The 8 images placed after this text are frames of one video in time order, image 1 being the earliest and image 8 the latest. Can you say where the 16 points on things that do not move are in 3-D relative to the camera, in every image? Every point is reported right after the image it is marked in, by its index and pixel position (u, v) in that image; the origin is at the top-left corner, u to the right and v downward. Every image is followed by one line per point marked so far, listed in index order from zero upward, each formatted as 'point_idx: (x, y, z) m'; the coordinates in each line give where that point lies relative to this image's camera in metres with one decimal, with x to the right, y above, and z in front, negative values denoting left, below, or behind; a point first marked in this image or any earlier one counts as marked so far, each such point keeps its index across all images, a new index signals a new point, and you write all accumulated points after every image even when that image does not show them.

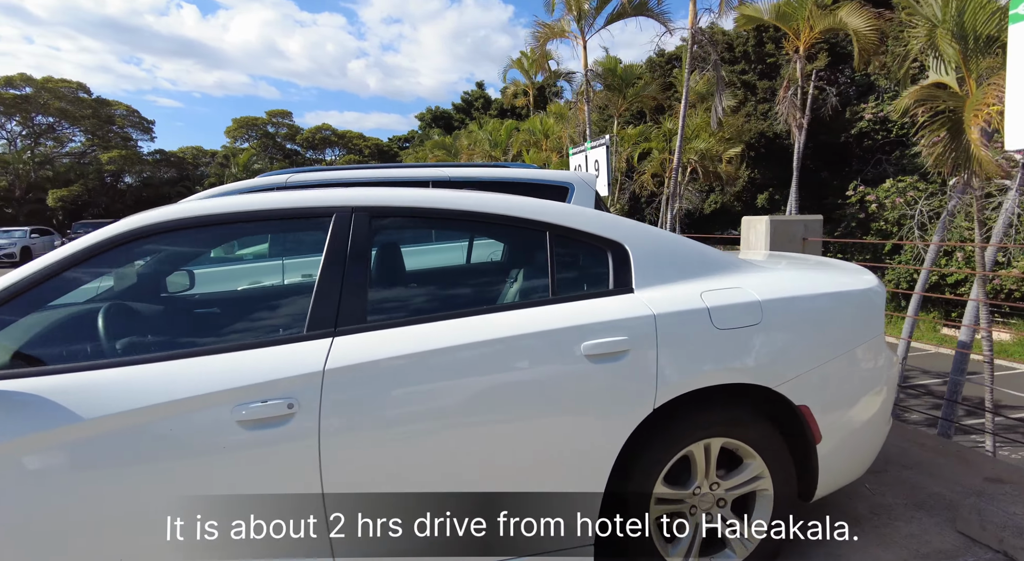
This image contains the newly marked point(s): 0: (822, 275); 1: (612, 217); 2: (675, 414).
0: (+1.3, 0.0, +2.6) m
1: (+0.3, +0.2, +2.3) m
2: (+0.6, -0.5, +2.1) m
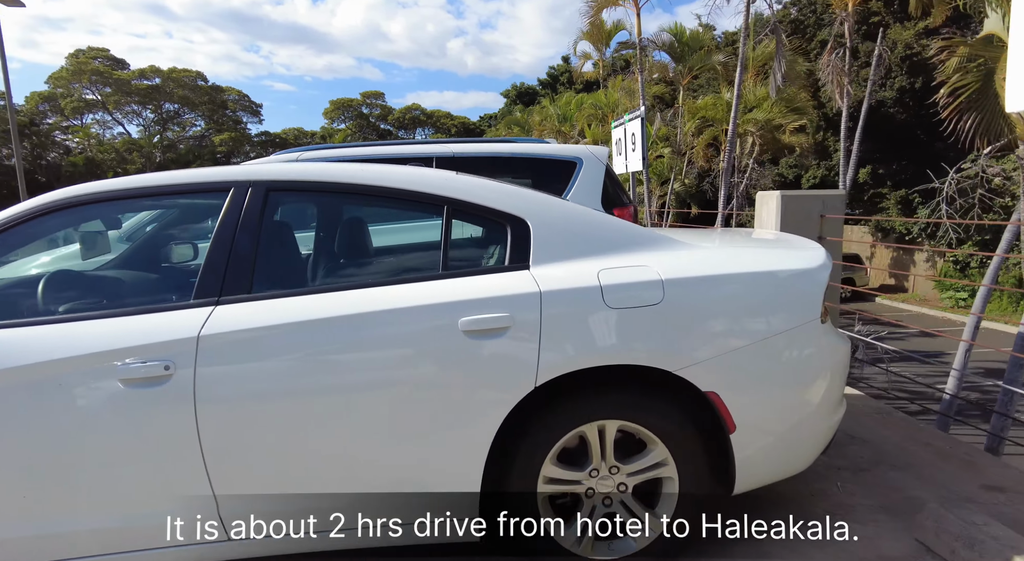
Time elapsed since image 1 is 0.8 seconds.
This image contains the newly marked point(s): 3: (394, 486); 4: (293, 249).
0: (+0.9, +0.1, +2.4) m
1: (0.0, +0.3, +2.3) m
2: (+0.2, -0.4, +2.1) m
3: (-0.4, -0.7, +2.0) m
4: (-0.8, +0.1, +2.1) m
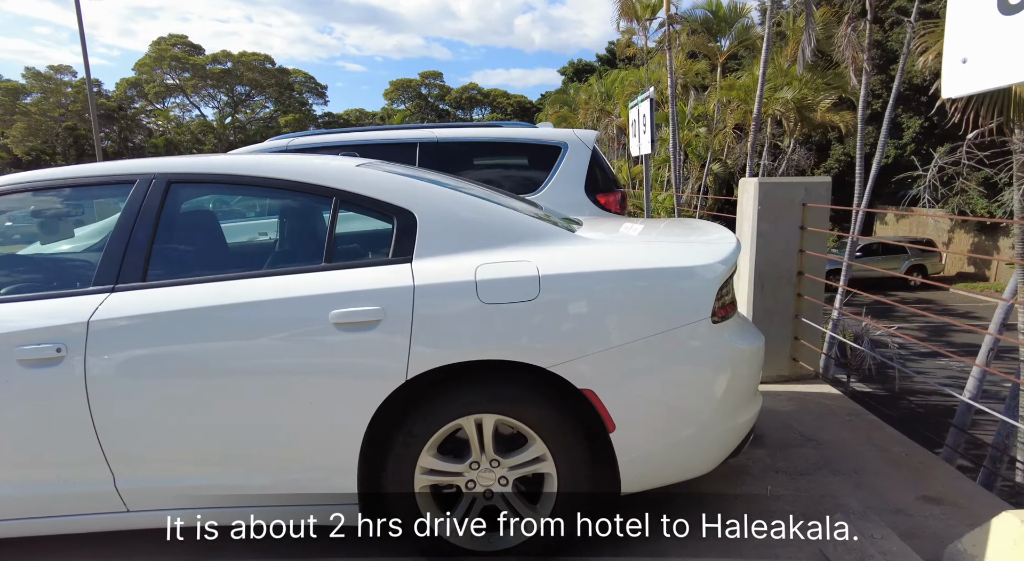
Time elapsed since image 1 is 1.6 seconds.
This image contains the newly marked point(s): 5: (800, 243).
0: (+0.5, +0.1, +2.3) m
1: (-0.4, +0.4, +2.3) m
2: (-0.3, -0.4, +2.1) m
3: (-0.9, -0.7, +2.1) m
4: (-1.2, +0.2, +2.2) m
5: (+1.9, +0.2, +3.9) m
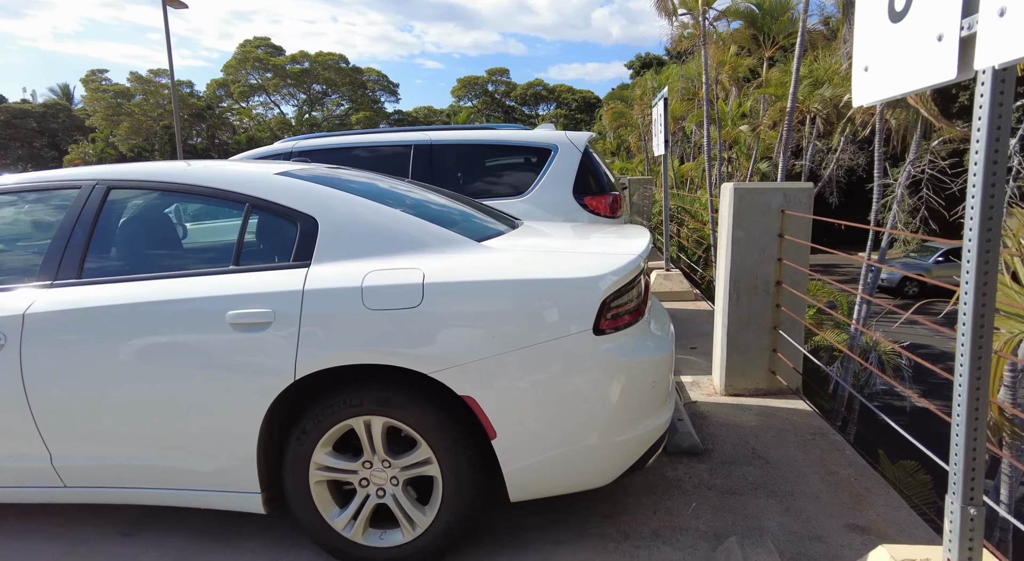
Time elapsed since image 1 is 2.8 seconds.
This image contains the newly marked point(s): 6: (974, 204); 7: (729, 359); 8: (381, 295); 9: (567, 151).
0: (+0.2, +0.1, +2.3) m
1: (-0.8, +0.3, +2.4) m
2: (-0.7, -0.4, +2.2) m
3: (-1.3, -0.7, +2.3) m
4: (-1.6, +0.2, +2.5) m
5: (+1.7, +0.2, +3.7) m
6: (+1.2, +0.2, +1.5) m
7: (+1.4, -0.5, +3.8) m
8: (-0.5, -0.1, +2.1) m
9: (+0.4, +1.1, +4.8) m
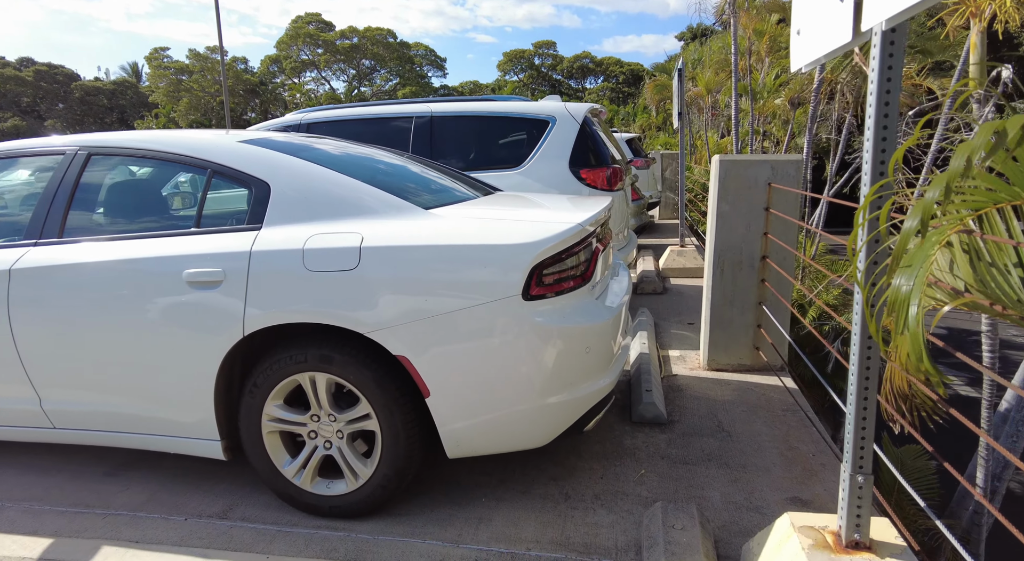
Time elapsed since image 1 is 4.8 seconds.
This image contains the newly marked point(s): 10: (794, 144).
0: (-0.1, +0.2, +2.4) m
1: (-1.0, +0.5, +2.5) m
2: (-0.9, -0.2, +2.3) m
3: (-1.5, -0.5, +2.5) m
4: (-1.8, +0.3, +2.6) m
5: (+1.5, +0.3, +3.6) m
6: (+0.9, +0.3, +1.5) m
7: (+1.3, -0.3, +3.8) m
8: (-0.7, +0.1, +2.2) m
9: (+0.4, +1.3, +4.8) m
10: (+6.3, +3.0, +13.0) m
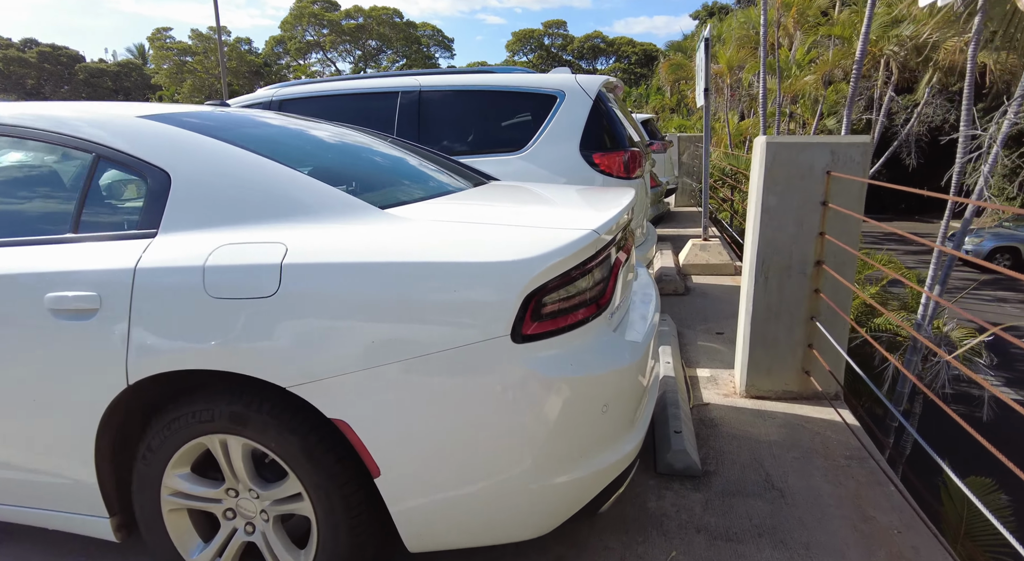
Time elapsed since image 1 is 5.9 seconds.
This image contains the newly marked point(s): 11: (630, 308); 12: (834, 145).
0: (-0.1, +0.1, +1.7) m
1: (-1.0, +0.4, +1.9) m
2: (-1.0, -0.3, +1.7) m
3: (-1.6, -0.6, +1.9) m
4: (-1.8, +0.3, +2.0) m
5: (+1.5, +0.3, +2.9) m
6: (+0.8, +0.2, +0.8) m
7: (+1.3, -0.4, +3.1) m
8: (-0.8, 0.0, +1.6) m
9: (+0.4, +1.3, +4.1) m
10: (+6.4, +3.2, +12.1) m
11: (+0.5, -0.1, +2.3) m
12: (+1.6, +0.7, +2.8) m
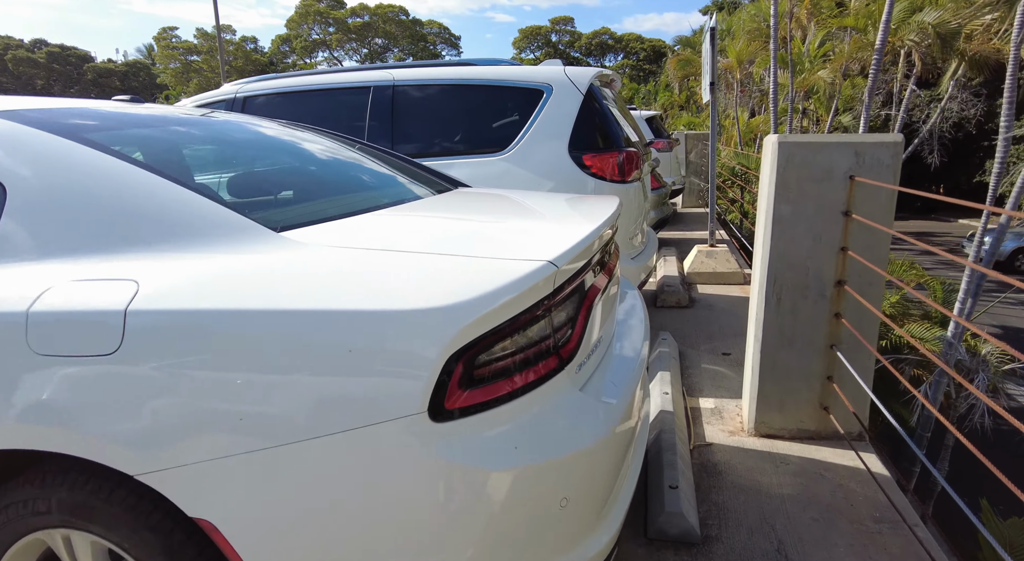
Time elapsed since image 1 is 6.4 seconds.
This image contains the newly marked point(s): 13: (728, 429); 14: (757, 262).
0: (-0.3, 0.0, +1.3) m
1: (-1.2, +0.3, +1.5) m
2: (-1.1, -0.4, +1.3) m
3: (-1.7, -0.7, +1.5) m
4: (-2.0, +0.2, +1.6) m
5: (+1.4, +0.2, +2.5) m
6: (+0.7, +0.1, +0.4) m
7: (+1.1, -0.5, +2.7) m
8: (-0.9, -0.1, +1.2) m
9: (+0.3, +1.2, +3.7) m
10: (+6.4, +3.1, +11.6) m
11: (+0.3, -0.2, +1.9) m
12: (+1.4, +0.6, +2.4) m
13: (+1.1, -0.7, +2.9) m
14: (+1.1, +0.1, +2.7) m
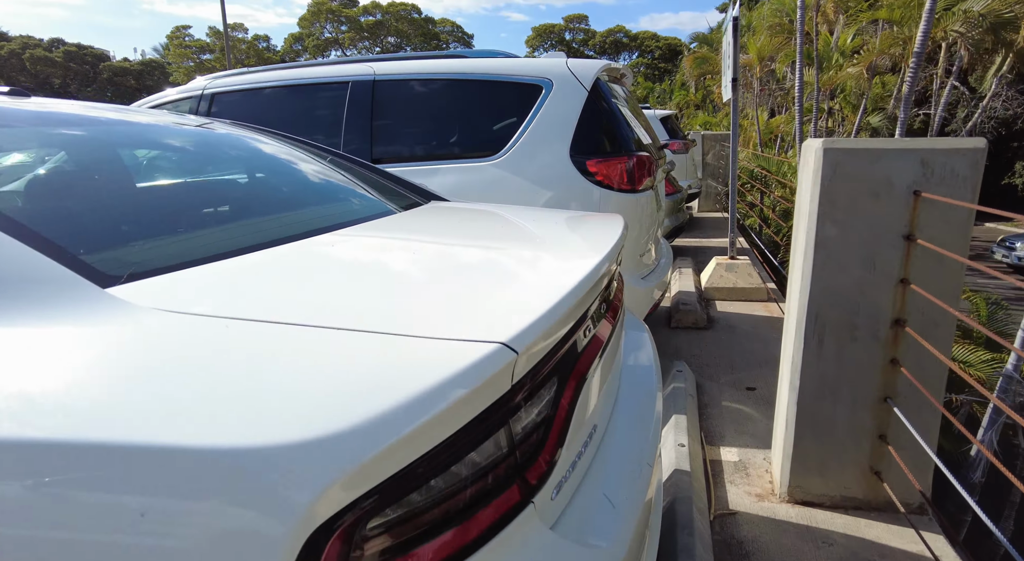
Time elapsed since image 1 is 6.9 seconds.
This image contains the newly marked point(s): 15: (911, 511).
0: (-0.3, -0.1, +0.9) m
1: (-1.3, +0.2, +1.1) m
2: (-1.2, -0.5, +0.9) m
3: (-1.8, -0.8, +1.1) m
4: (-2.1, +0.1, +1.2) m
5: (+1.3, +0.1, +2.0) m
6: (+0.6, -0.1, -0.1) m
7: (+1.1, -0.6, +2.2) m
8: (-1.0, -0.2, +0.8) m
9: (+0.3, +1.0, +3.2) m
10: (+6.6, +2.9, +11.0) m
11: (+0.2, -0.3, +1.4) m
12: (+1.4, +0.4, +1.9) m
13: (+1.0, -0.9, +2.4) m
14: (+1.1, -0.1, +2.2) m
15: (+1.5, -0.8, +2.2) m
